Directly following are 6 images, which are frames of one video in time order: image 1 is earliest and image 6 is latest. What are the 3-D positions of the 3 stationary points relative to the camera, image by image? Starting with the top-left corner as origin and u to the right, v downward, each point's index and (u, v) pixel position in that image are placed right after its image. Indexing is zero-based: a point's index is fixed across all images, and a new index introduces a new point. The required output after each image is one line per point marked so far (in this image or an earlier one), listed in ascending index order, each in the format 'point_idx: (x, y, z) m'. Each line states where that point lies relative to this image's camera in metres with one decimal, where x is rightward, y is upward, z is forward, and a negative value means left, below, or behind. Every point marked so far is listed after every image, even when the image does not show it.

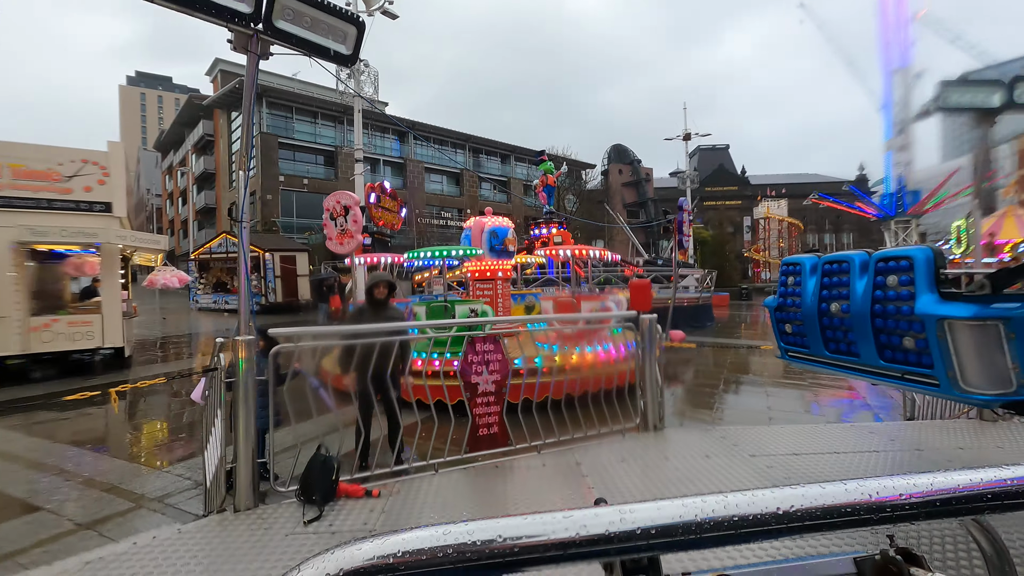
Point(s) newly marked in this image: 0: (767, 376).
0: (+3.9, -1.4, +7.5) m
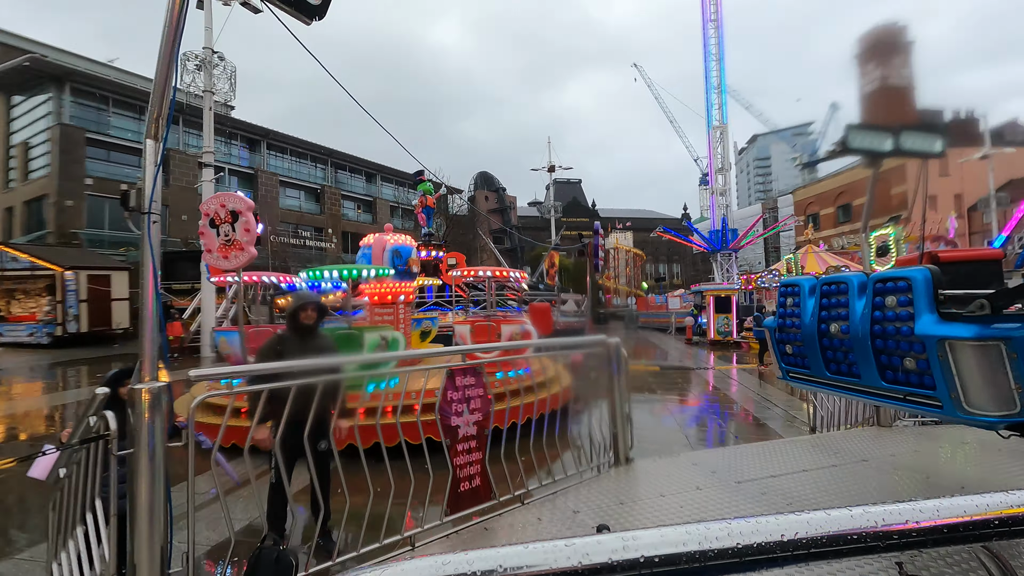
0: (+2.4, -1.8, +7.9) m
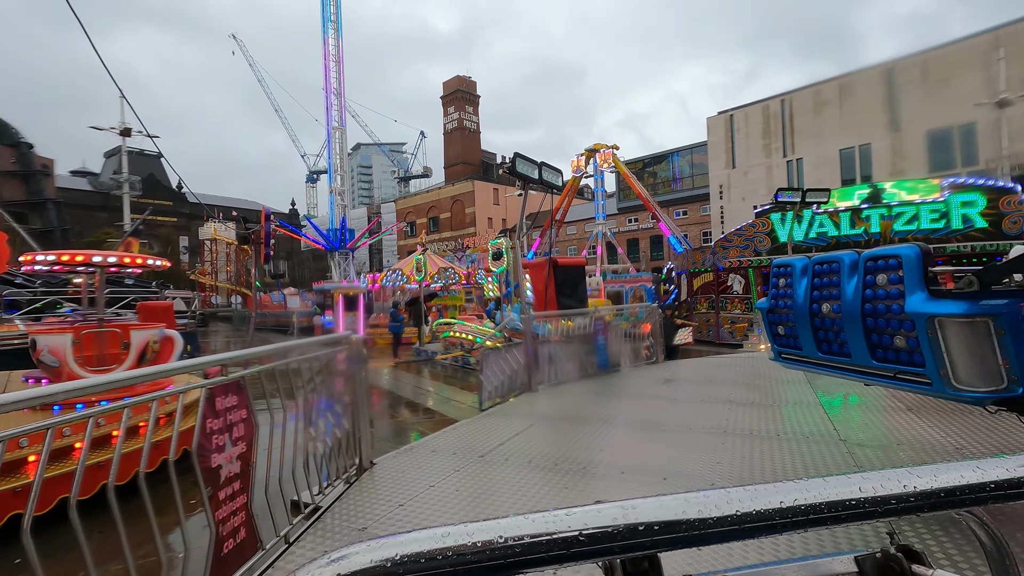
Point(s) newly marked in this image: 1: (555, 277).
0: (-3.1, -1.7, +7.5) m
1: (+0.6, +0.2, +6.6) m
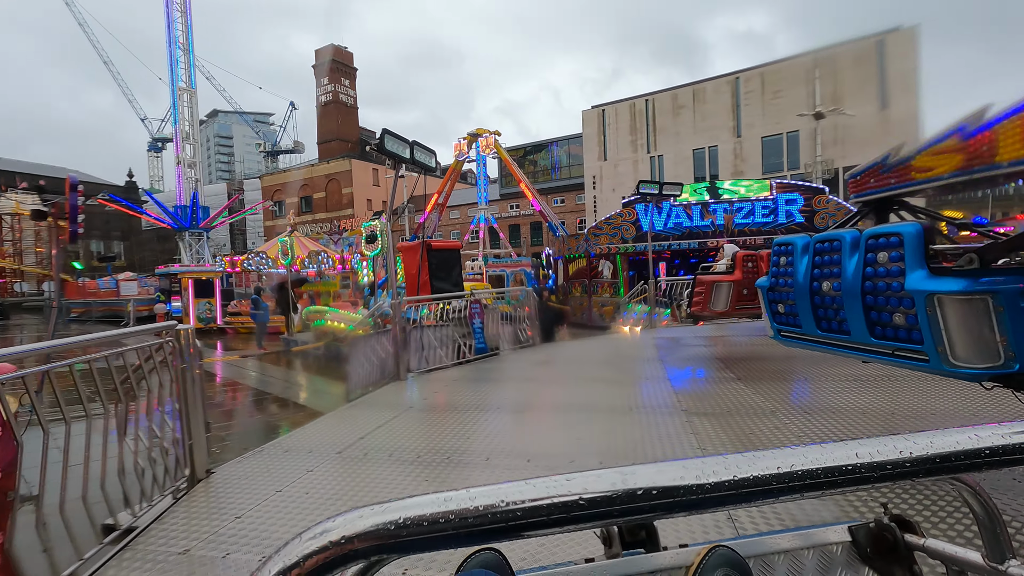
0: (-4.9, -1.5, +6.5) m
1: (-1.1, +0.4, +6.4) m
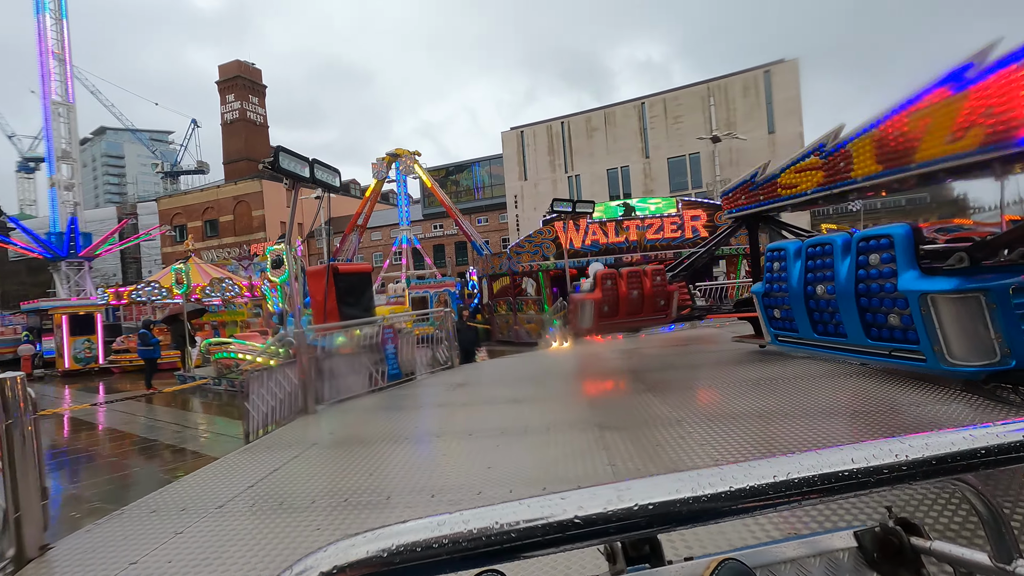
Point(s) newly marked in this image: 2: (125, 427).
0: (-5.8, -2.0, +5.5) m
1: (-2.2, 0.0, +6.1) m
2: (-6.1, -2.1, +7.4) m
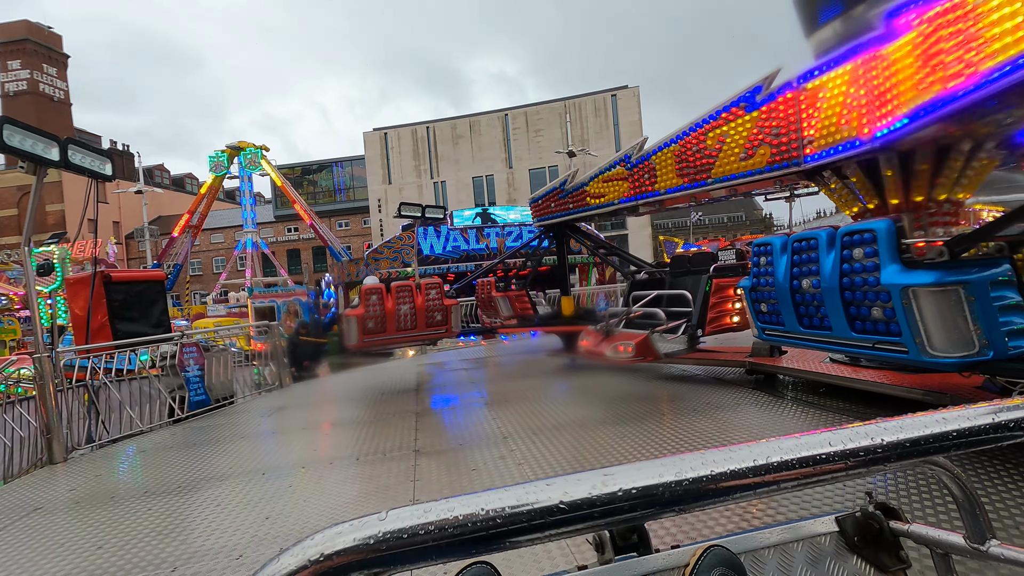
0: (-7.4, -2.1, +3.4) m
1: (-4.0, -0.1, +5.0) m
2: (-8.1, -2.3, +5.2) m
